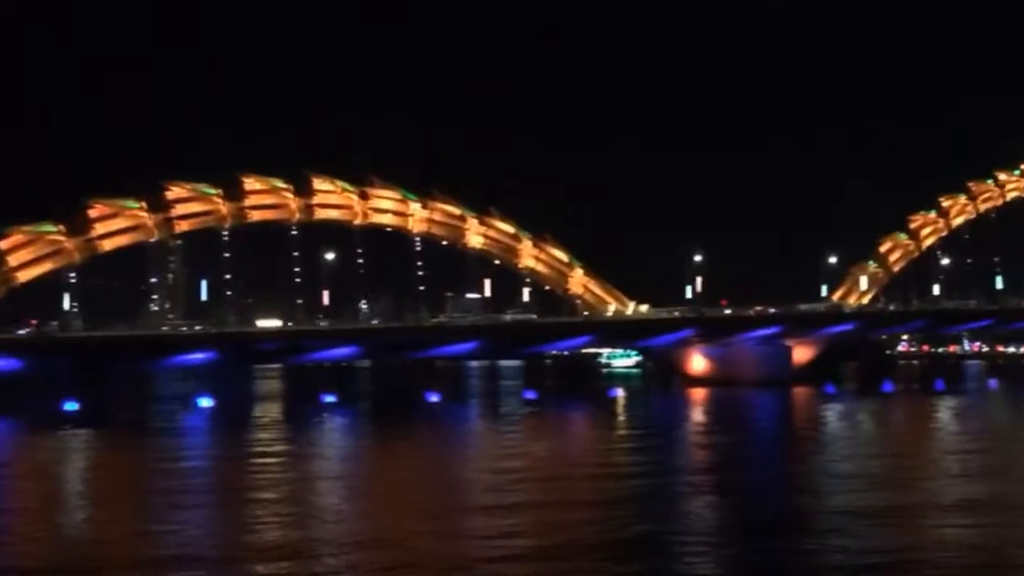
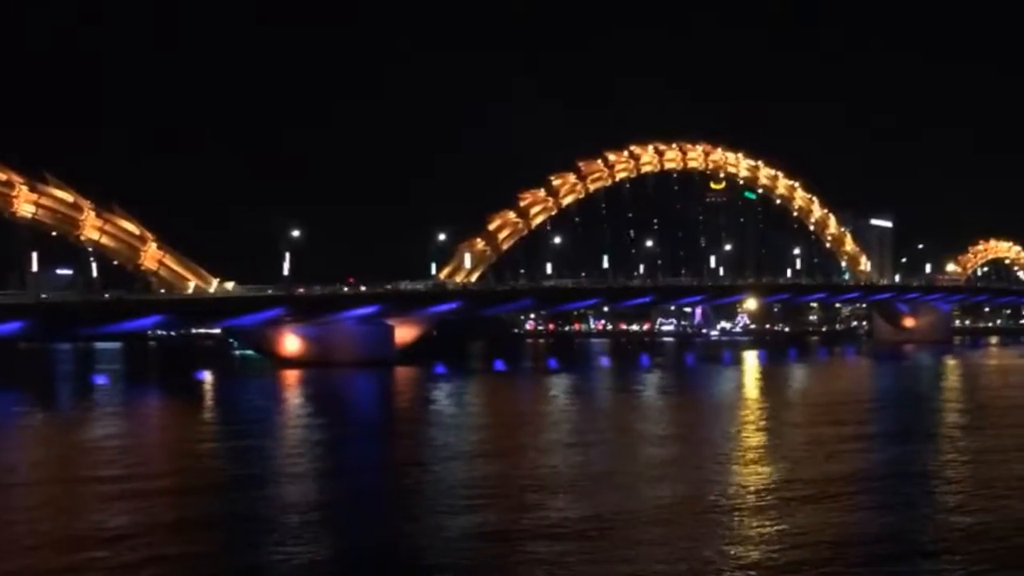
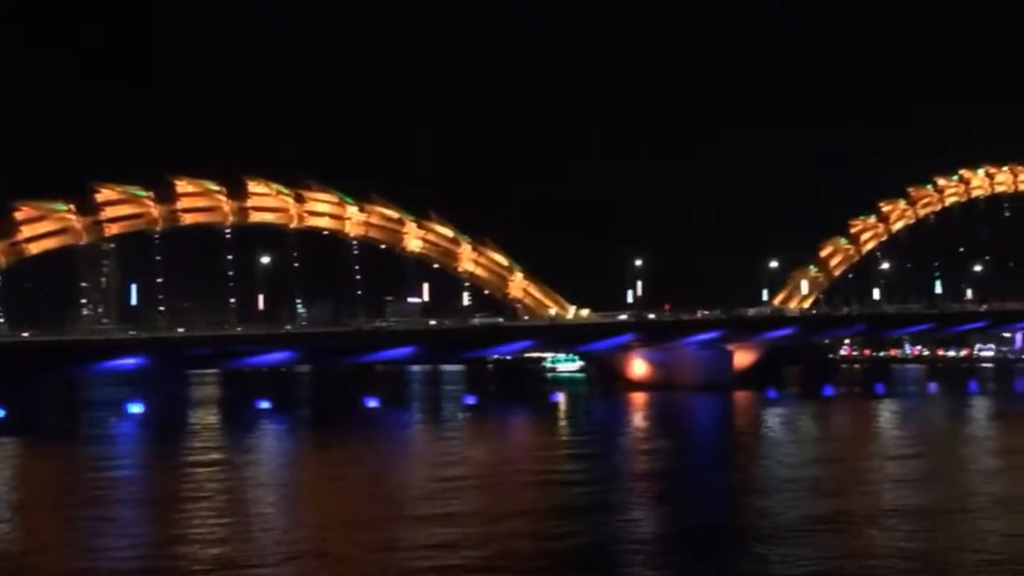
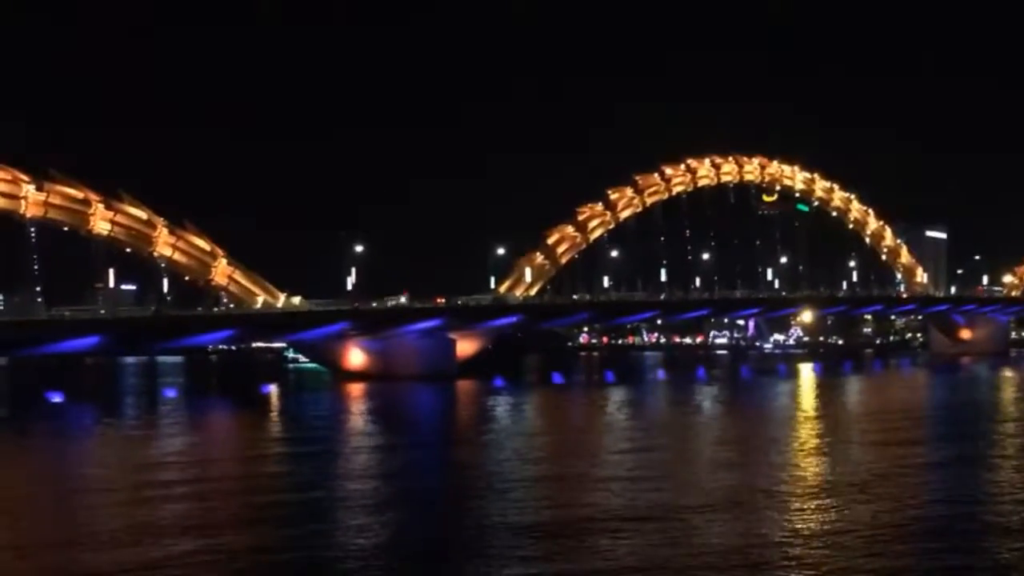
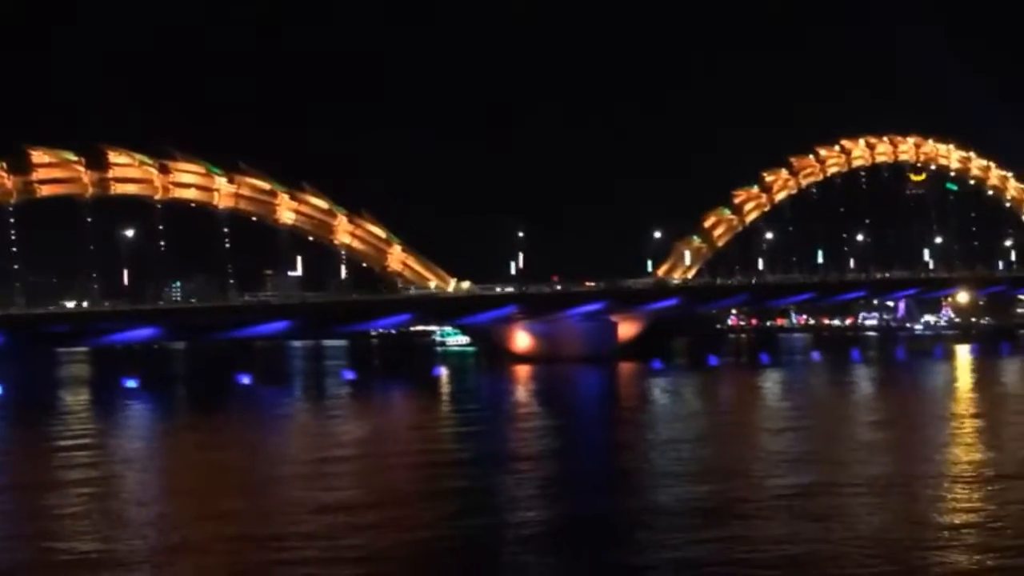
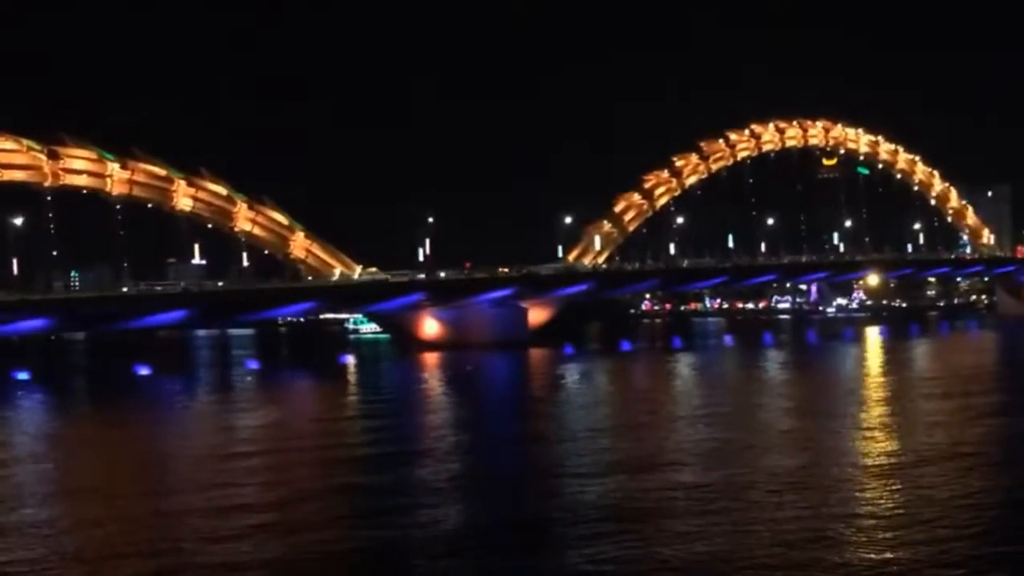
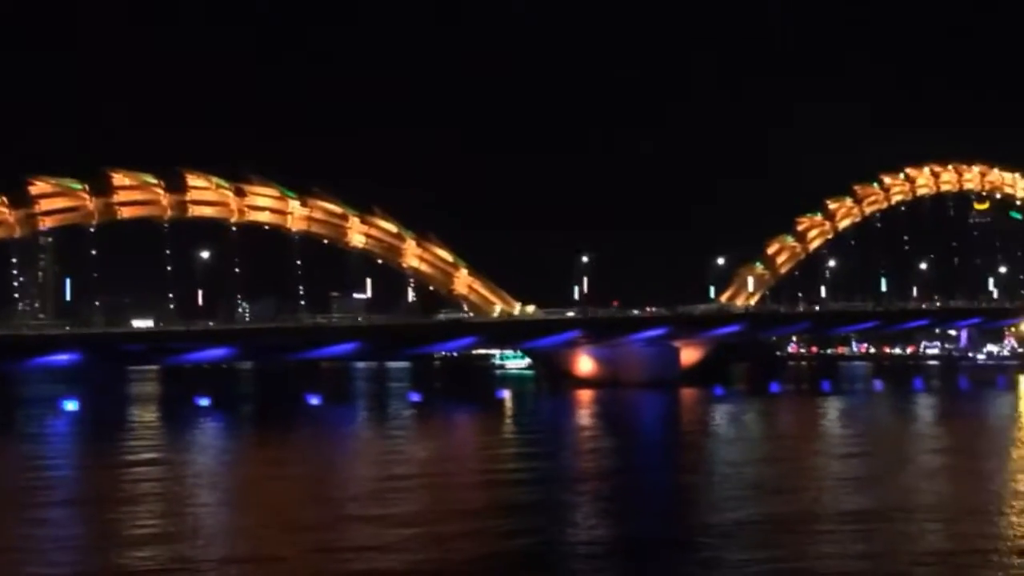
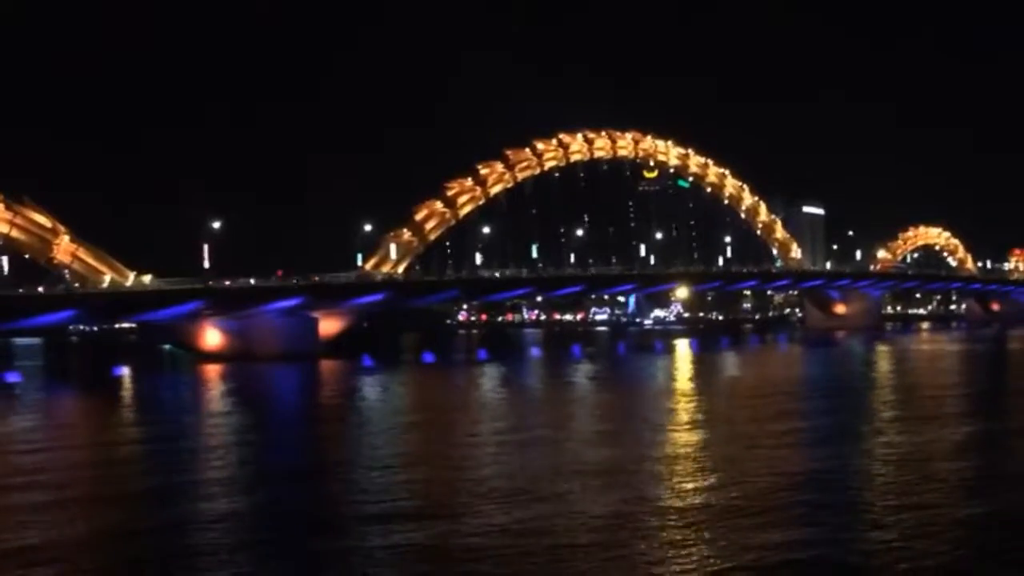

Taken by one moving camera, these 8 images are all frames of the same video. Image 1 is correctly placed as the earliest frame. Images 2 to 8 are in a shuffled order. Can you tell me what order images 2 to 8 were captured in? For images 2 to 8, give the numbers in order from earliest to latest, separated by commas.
3, 7, 5, 6, 4, 2, 8
